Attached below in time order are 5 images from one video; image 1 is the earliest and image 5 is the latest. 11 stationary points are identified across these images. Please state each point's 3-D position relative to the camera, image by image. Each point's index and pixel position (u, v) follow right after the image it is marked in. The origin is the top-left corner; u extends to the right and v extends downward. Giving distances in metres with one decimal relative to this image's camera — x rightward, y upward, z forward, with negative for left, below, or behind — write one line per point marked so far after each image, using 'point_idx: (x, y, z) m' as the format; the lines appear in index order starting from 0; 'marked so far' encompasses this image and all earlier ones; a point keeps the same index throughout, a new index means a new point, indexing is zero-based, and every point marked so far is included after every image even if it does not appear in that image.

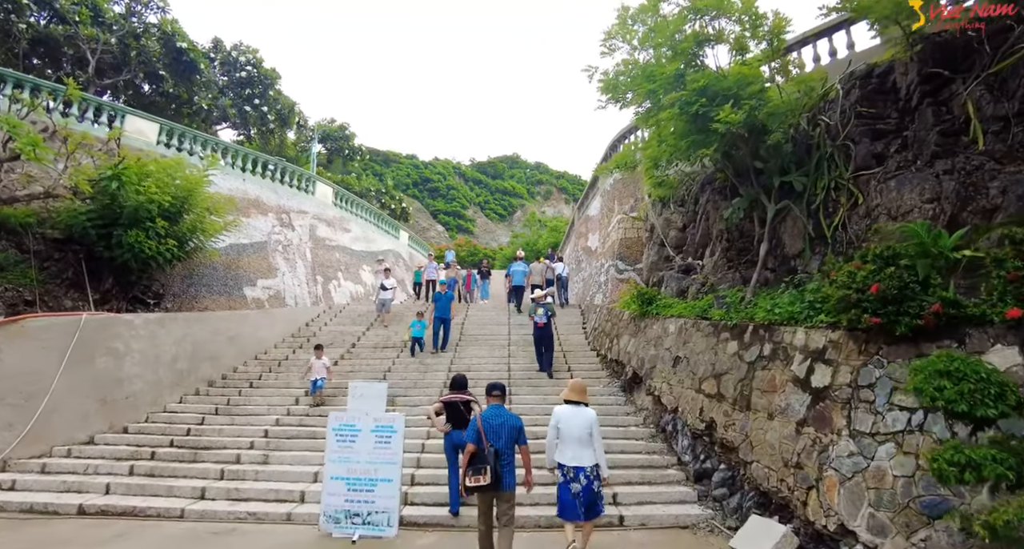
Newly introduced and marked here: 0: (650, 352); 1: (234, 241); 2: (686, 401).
0: (+2.0, -1.1, +9.0) m
1: (-7.0, +0.8, +15.5) m
2: (+2.1, -1.5, +7.4) m
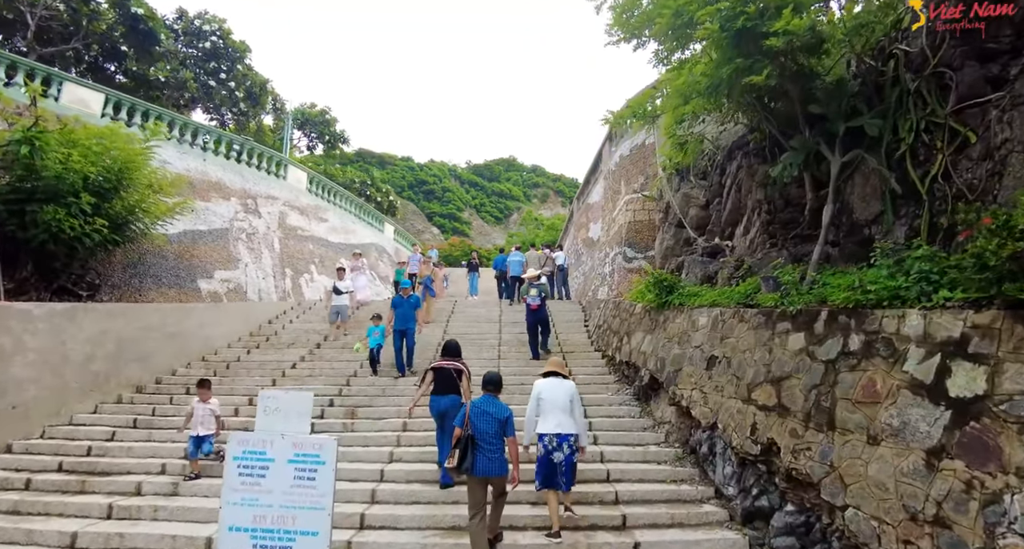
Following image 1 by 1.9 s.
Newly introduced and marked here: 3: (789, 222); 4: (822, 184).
0: (+1.9, -0.9, +7.1) m
1: (-7.1, +1.0, +13.6) m
2: (+1.9, -1.3, +5.6) m
3: (+3.3, +0.6, +7.3) m
4: (+3.4, +1.0, +6.7) m
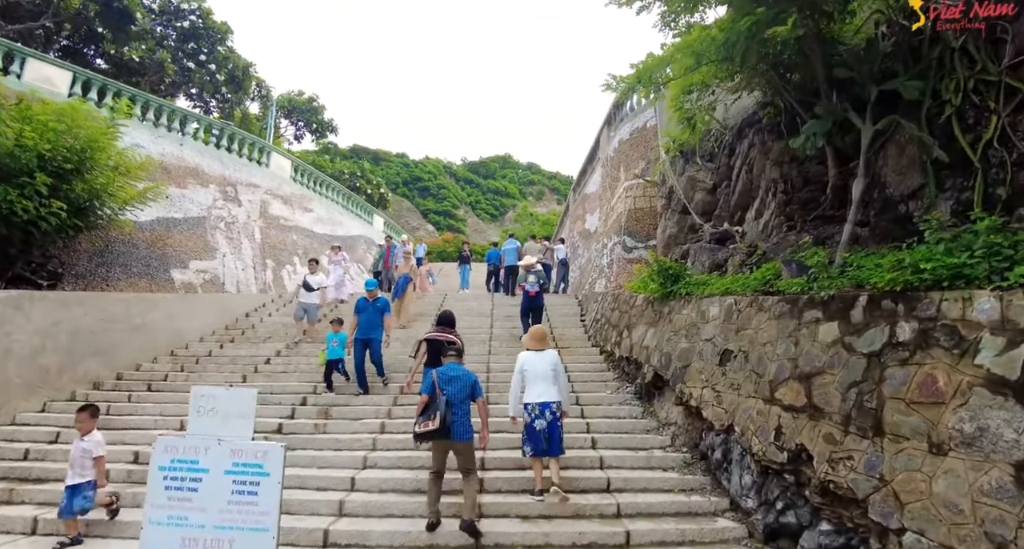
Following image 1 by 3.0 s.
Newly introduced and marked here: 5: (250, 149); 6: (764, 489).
0: (+1.7, -0.7, +6.4) m
1: (-7.3, +1.2, +12.9) m
2: (+1.8, -1.1, +4.9) m
3: (+3.2, +0.8, +6.6) m
4: (+3.3, +1.1, +6.0) m
5: (-6.7, +3.2, +16.0) m
6: (+1.9, -1.6, +4.6) m
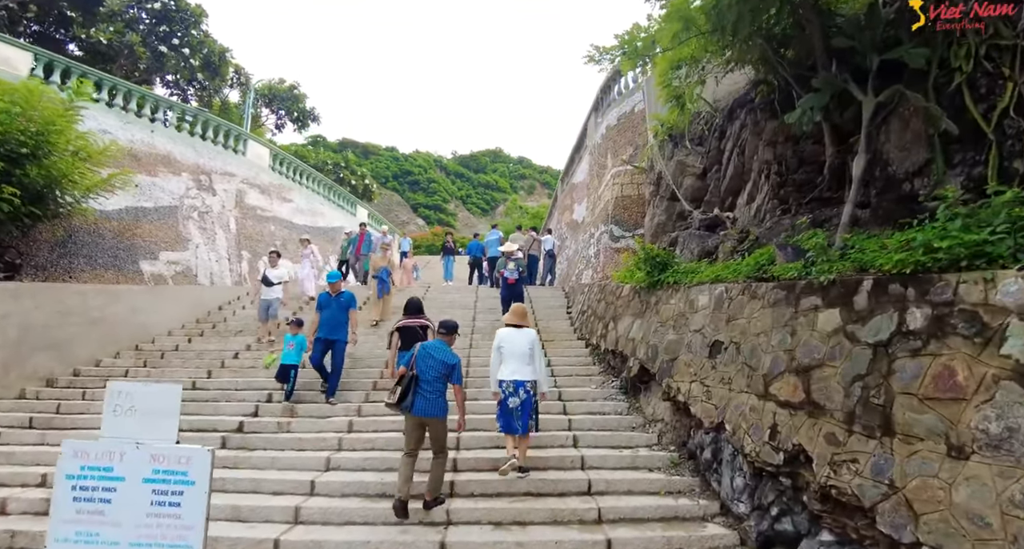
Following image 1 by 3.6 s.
0: (+1.5, -0.6, +6.0) m
1: (-7.6, +1.4, +12.3) m
2: (+1.6, -1.0, +4.5) m
3: (+2.9, +0.9, +6.2) m
4: (+3.0, +1.2, +5.6) m
5: (-7.1, +3.4, +15.4) m
6: (+1.7, -1.5, +4.2) m
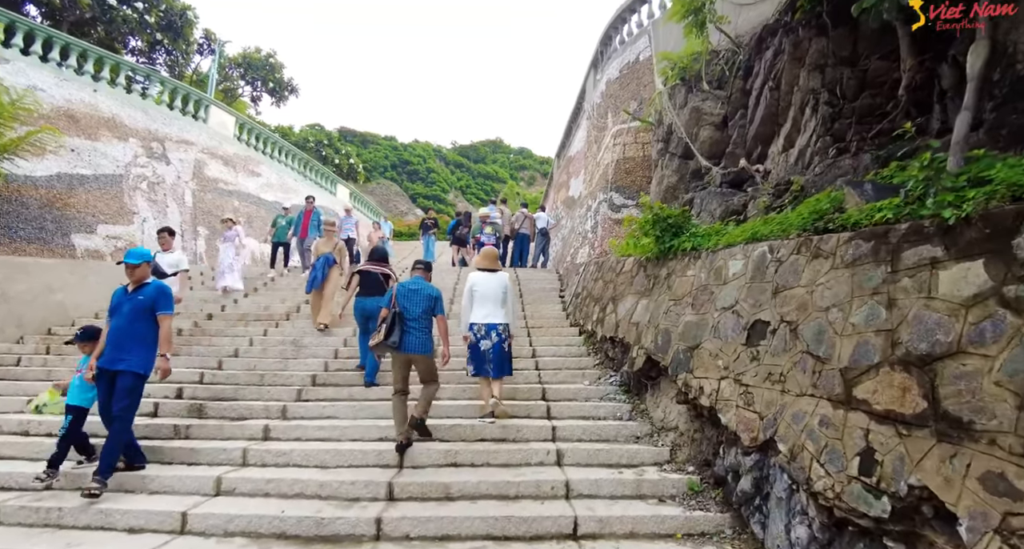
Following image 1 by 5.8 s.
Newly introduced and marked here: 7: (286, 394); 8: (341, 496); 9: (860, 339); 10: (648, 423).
0: (+1.2, -0.3, +4.5) m
1: (-7.9, +1.8, +10.8) m
2: (+1.4, -0.7, +3.0) m
3: (+2.7, +1.2, +4.6) m
4: (+2.8, +1.5, +4.1) m
5: (-7.3, +3.9, +13.8) m
6: (+1.4, -1.2, +2.7) m
7: (-2.1, -1.1, +5.7) m
8: (-1.1, -1.4, +4.0) m
9: (+1.5, -0.3, +2.7) m
10: (+1.1, -1.2, +4.8) m
